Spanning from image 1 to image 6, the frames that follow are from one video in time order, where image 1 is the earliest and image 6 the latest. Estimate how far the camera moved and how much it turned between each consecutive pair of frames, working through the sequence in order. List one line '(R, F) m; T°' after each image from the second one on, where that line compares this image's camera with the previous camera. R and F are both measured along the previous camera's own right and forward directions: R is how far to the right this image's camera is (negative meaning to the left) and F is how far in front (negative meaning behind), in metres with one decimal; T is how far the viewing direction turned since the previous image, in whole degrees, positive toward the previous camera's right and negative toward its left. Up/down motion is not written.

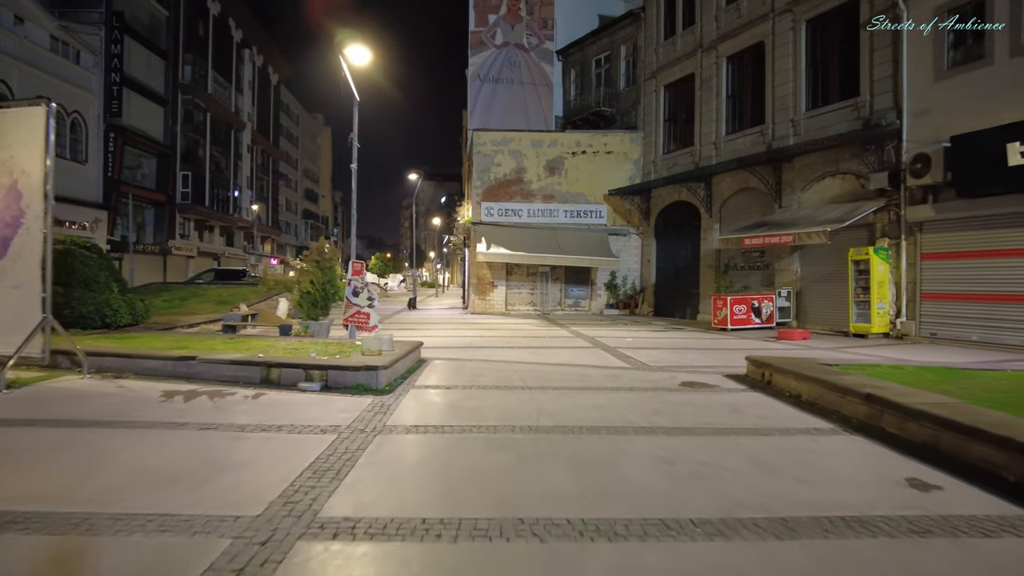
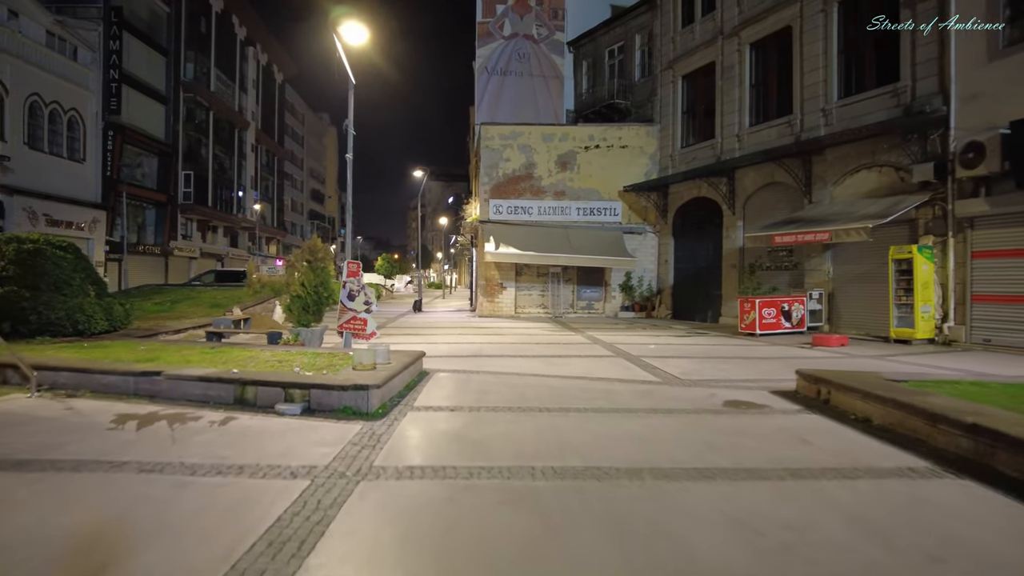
(-0.1, +1.2) m; -1°
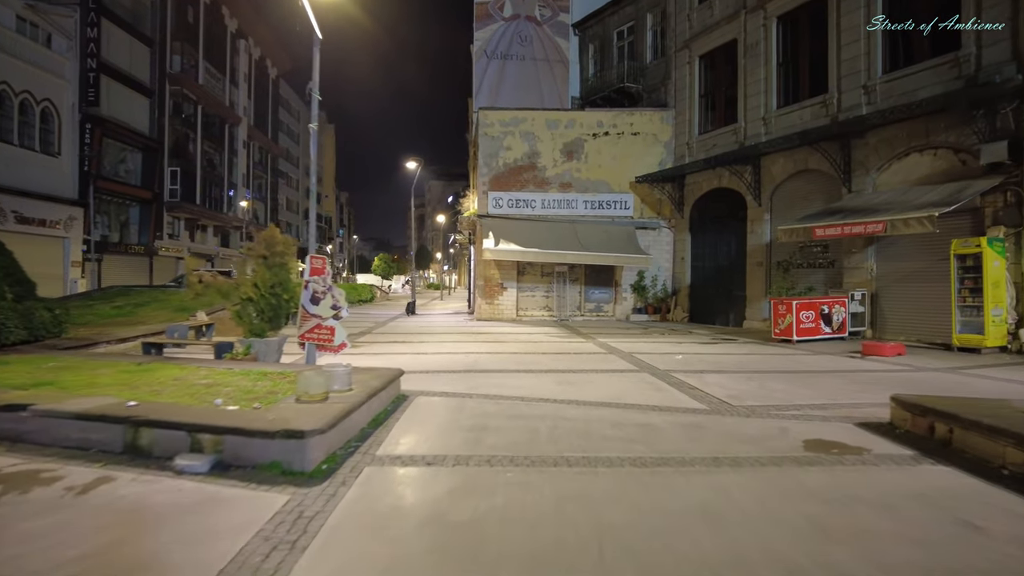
(0.0, +2.0) m; 0°
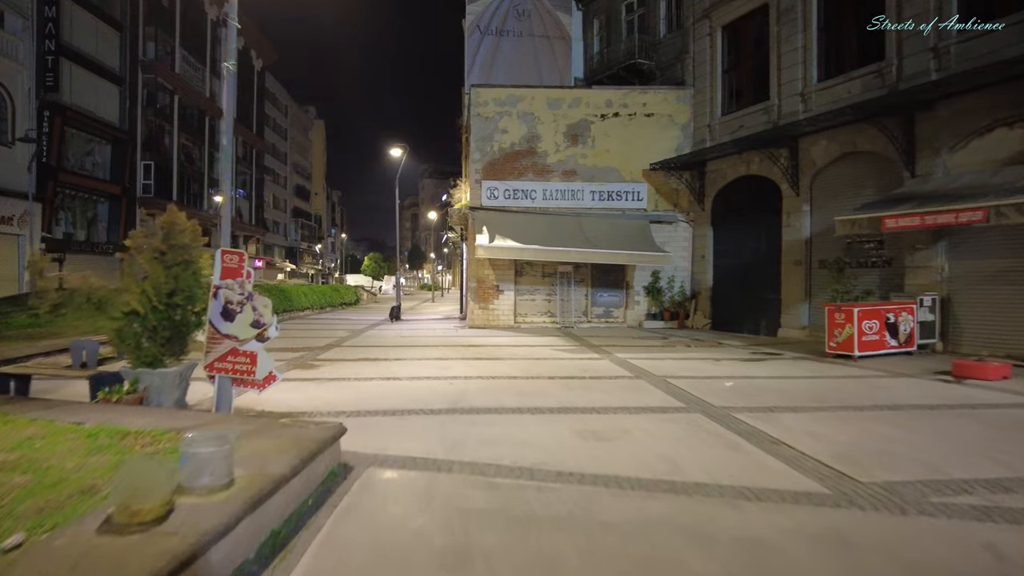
(-0.1, +2.6) m; 0°
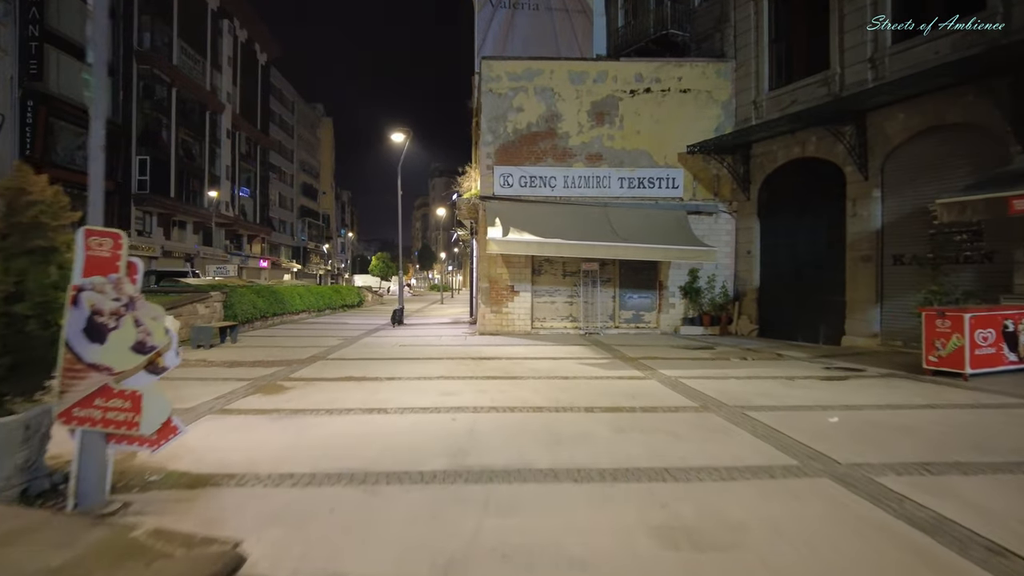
(-0.1, +2.3) m; -1°
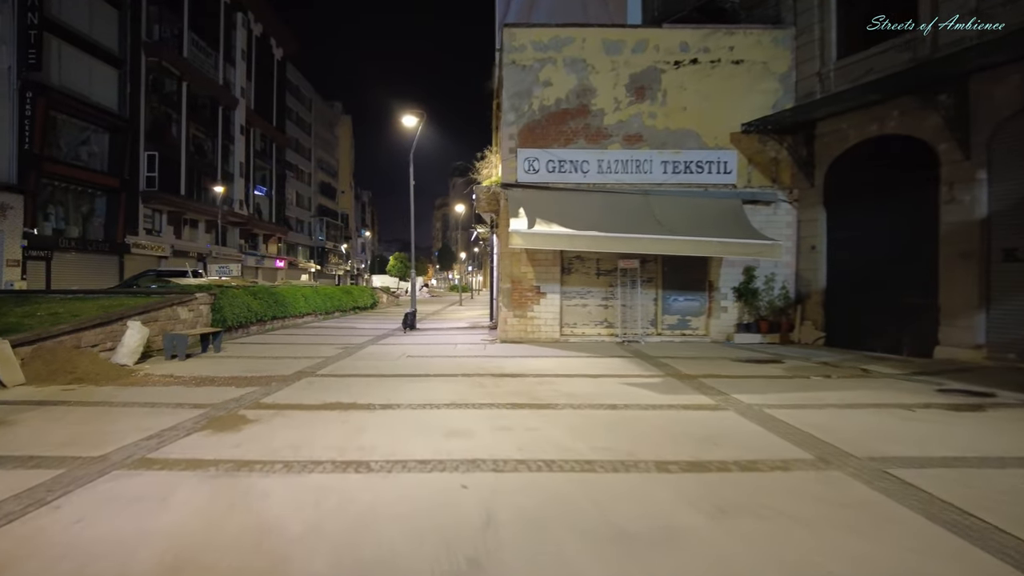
(-0.1, +2.1) m; -2°
